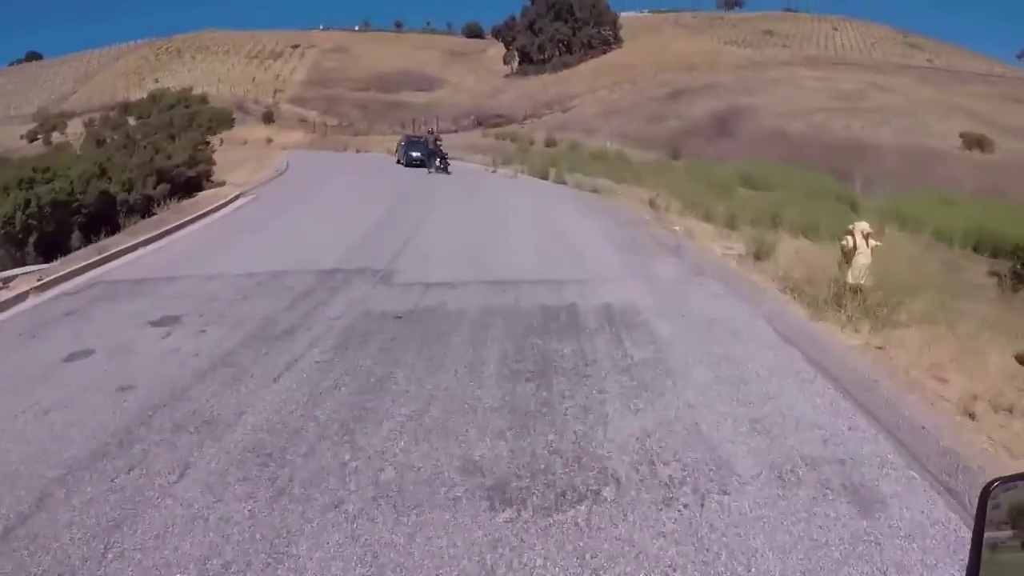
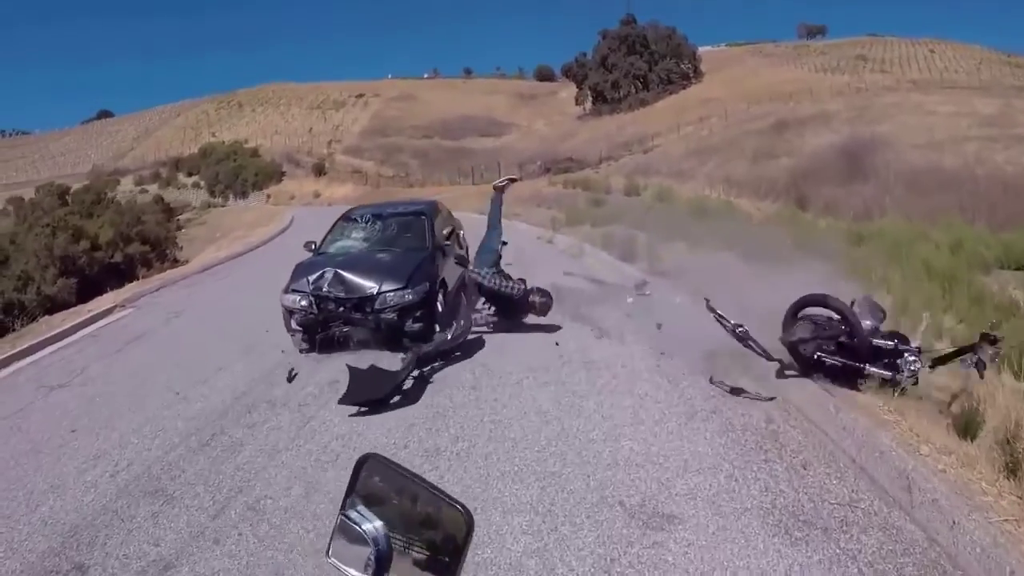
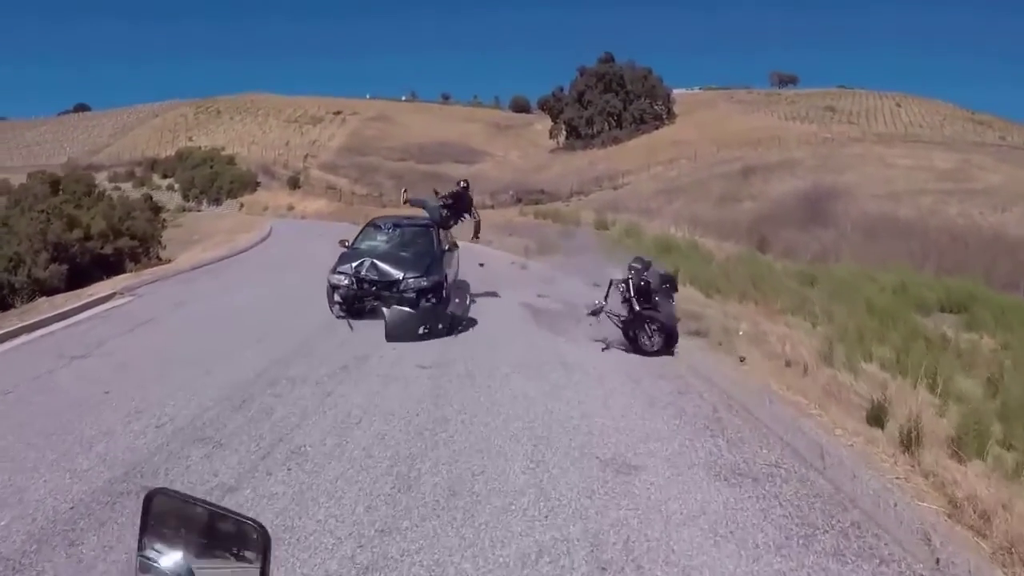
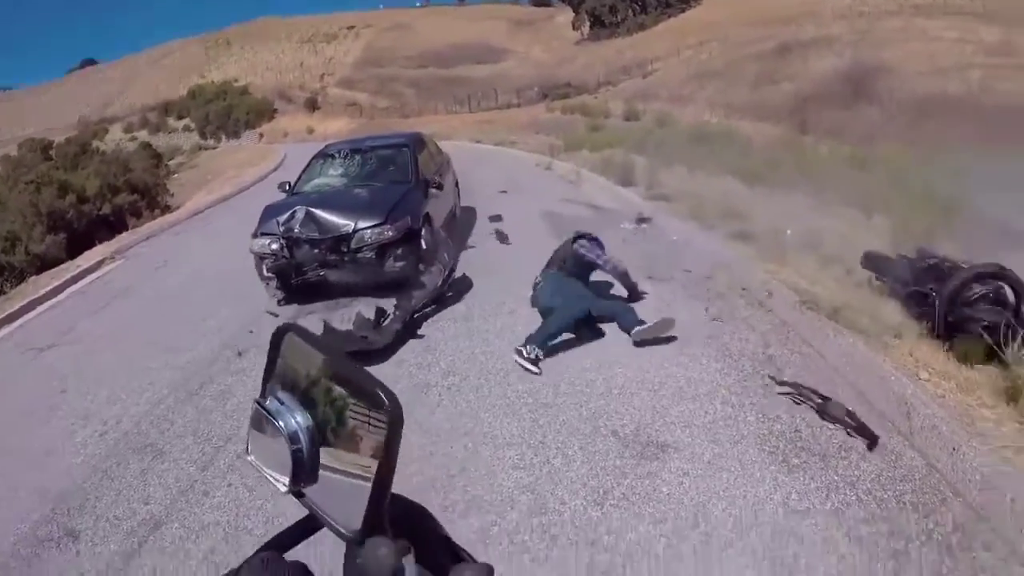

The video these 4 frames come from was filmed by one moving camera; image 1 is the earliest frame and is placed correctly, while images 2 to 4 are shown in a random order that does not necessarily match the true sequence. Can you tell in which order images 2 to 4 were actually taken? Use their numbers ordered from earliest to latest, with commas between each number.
3, 2, 4
